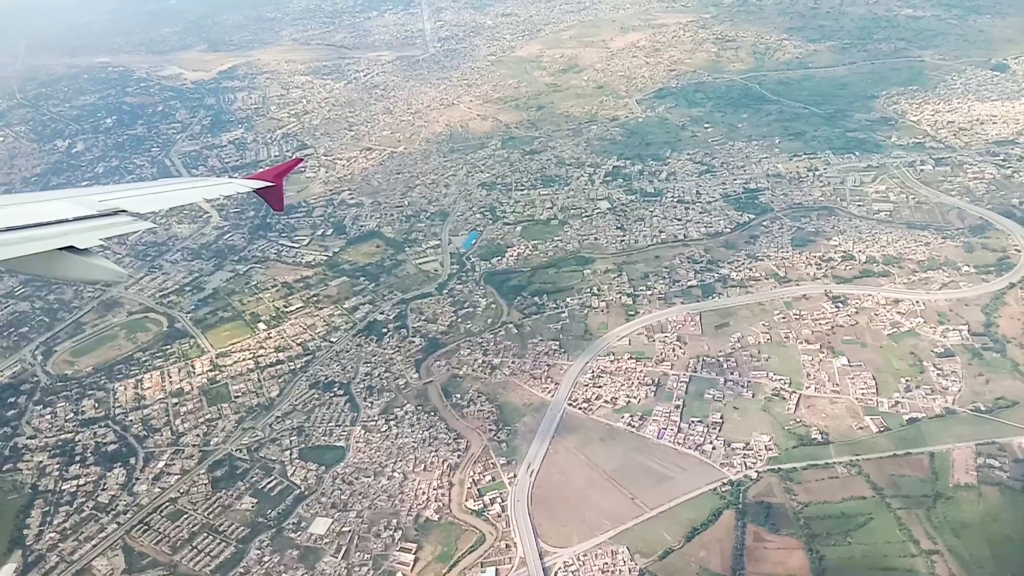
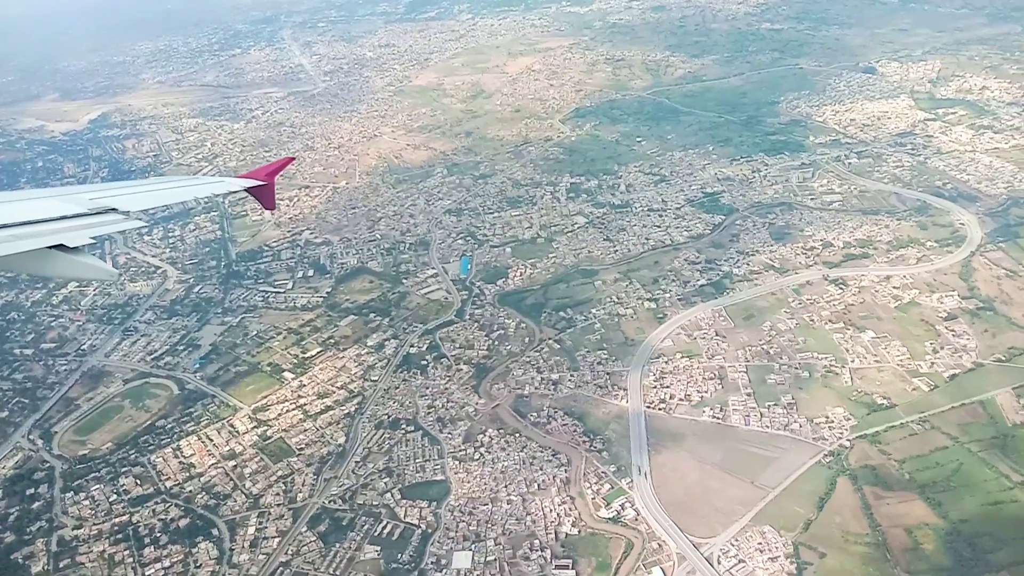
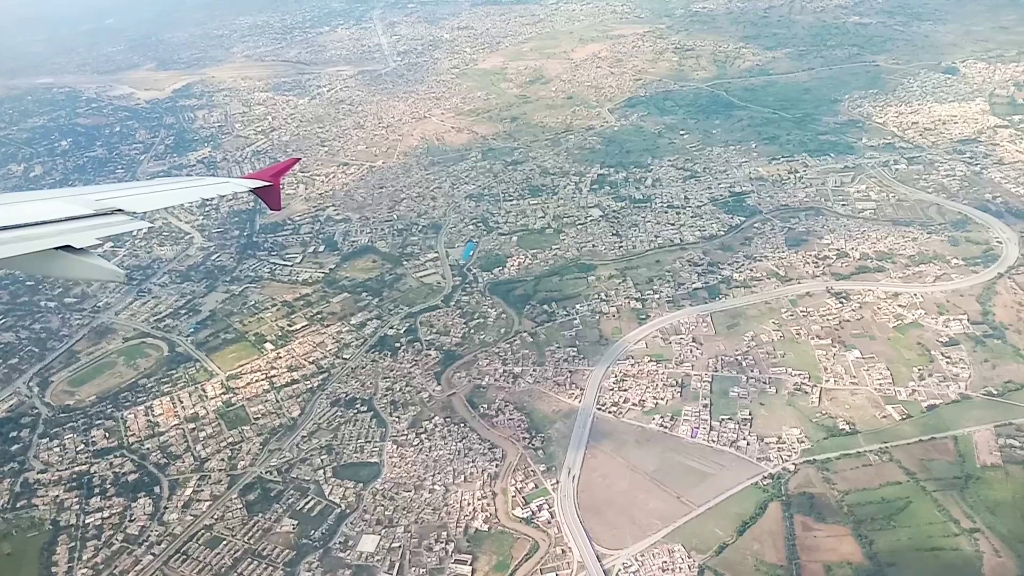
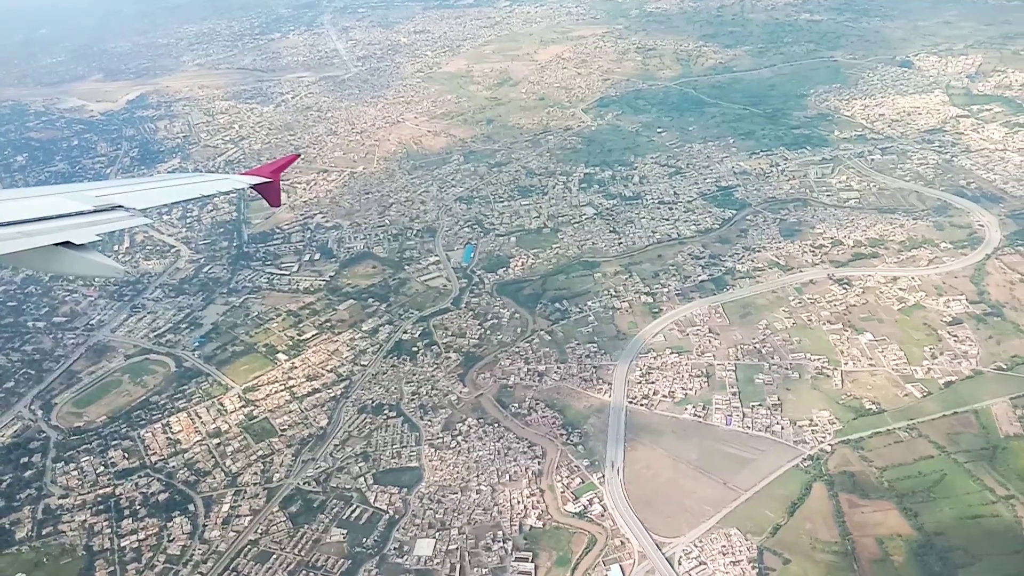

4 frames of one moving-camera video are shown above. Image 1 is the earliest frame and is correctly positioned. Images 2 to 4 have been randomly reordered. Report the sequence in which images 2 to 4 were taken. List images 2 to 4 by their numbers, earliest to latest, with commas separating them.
3, 4, 2
